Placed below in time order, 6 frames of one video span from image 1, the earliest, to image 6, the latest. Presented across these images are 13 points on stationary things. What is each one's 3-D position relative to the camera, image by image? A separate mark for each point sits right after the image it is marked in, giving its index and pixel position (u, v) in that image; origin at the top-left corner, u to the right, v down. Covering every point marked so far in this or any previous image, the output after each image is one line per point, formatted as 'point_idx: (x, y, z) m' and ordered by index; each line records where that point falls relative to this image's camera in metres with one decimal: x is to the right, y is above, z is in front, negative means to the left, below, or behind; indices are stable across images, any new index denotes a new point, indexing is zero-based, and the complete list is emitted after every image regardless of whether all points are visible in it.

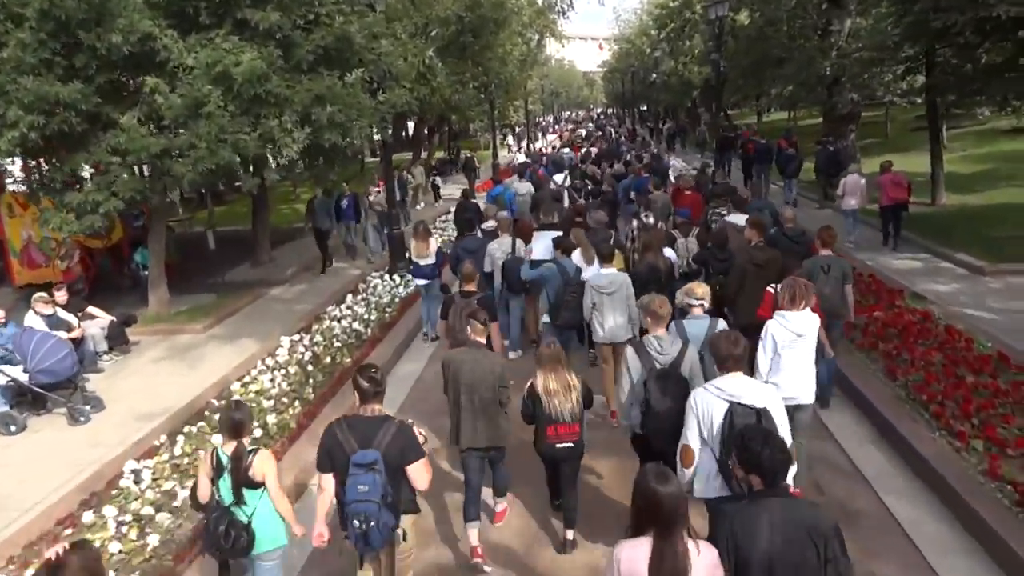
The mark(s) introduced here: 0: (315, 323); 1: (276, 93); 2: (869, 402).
0: (-2.6, -0.5, +11.5) m
1: (-3.2, +2.6, +11.8) m
2: (+3.2, -1.0, +7.7) m
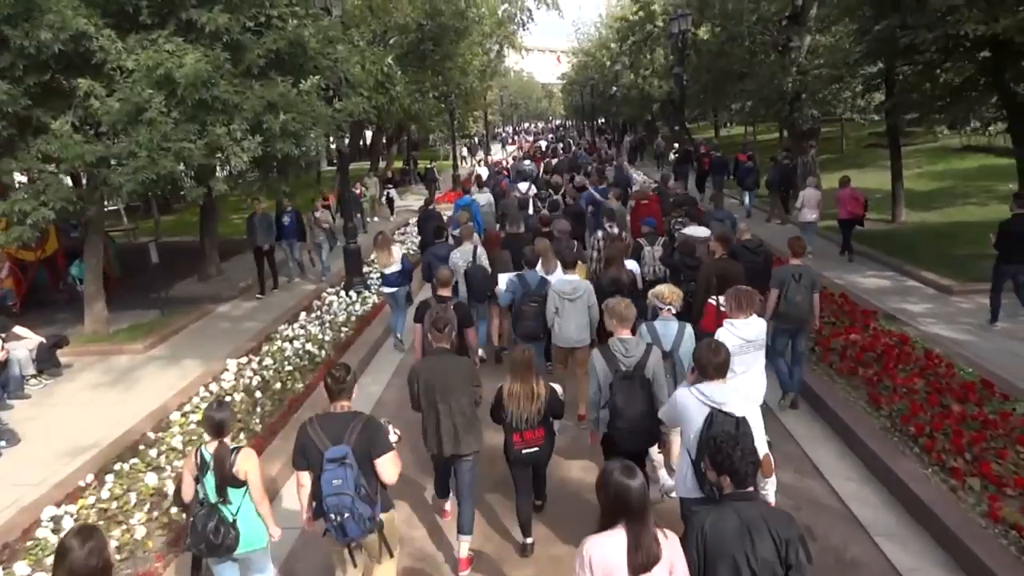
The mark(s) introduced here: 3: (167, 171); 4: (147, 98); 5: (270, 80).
0: (-3.1, -0.7, +10.8) m
1: (-3.7, +2.4, +11.1) m
2: (+2.9, -1.2, +7.3) m
3: (-4.2, +1.4, +10.5) m
4: (-4.4, +2.3, +10.5) m
5: (-3.4, +2.9, +12.0) m
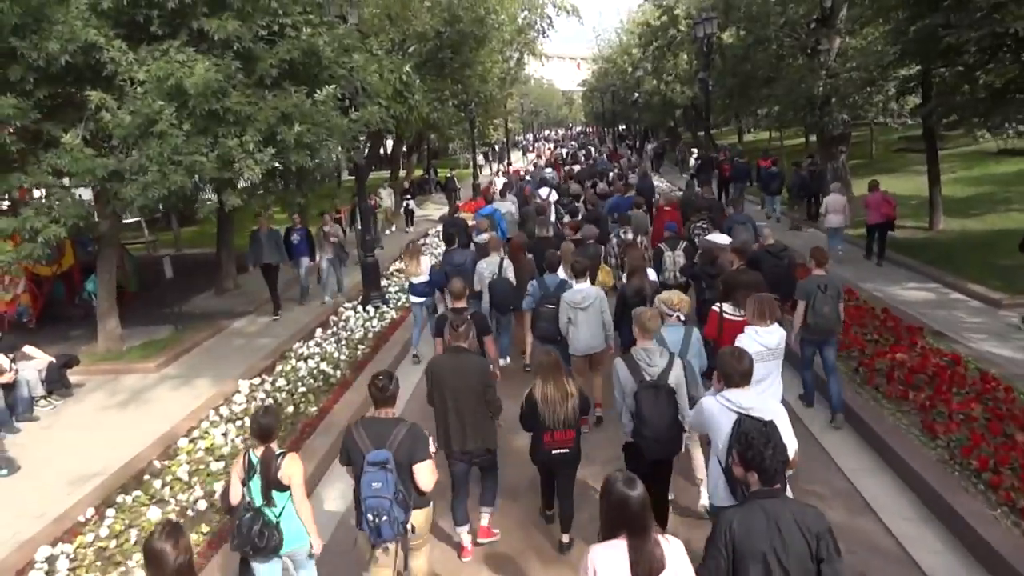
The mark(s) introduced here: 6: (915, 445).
0: (-2.8, -1.0, +10.4) m
1: (-3.4, +2.2, +10.7) m
2: (+3.0, -1.4, +6.7) m
3: (-3.9, +1.2, +10.2) m
4: (-4.2, +2.1, +10.2) m
5: (-3.1, +2.7, +11.7) m
6: (+3.3, -1.3, +7.0) m
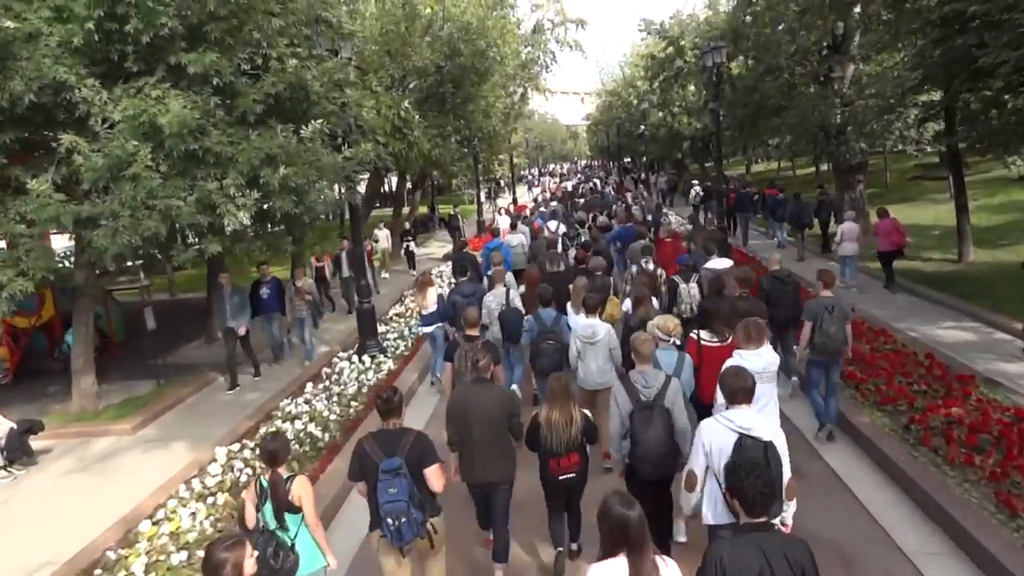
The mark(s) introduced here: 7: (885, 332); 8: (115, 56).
0: (-2.8, -1.5, +9.5) m
1: (-3.4, +1.6, +9.9) m
2: (+3.1, -1.7, +5.7) m
3: (-3.9, +0.6, +9.3) m
4: (-4.1, +1.5, +9.4) m
5: (-3.0, +2.0, +10.9) m
6: (+3.3, -1.6, +6.0) m
7: (+4.7, -0.6, +11.0) m
8: (-4.6, +2.7, +10.2) m
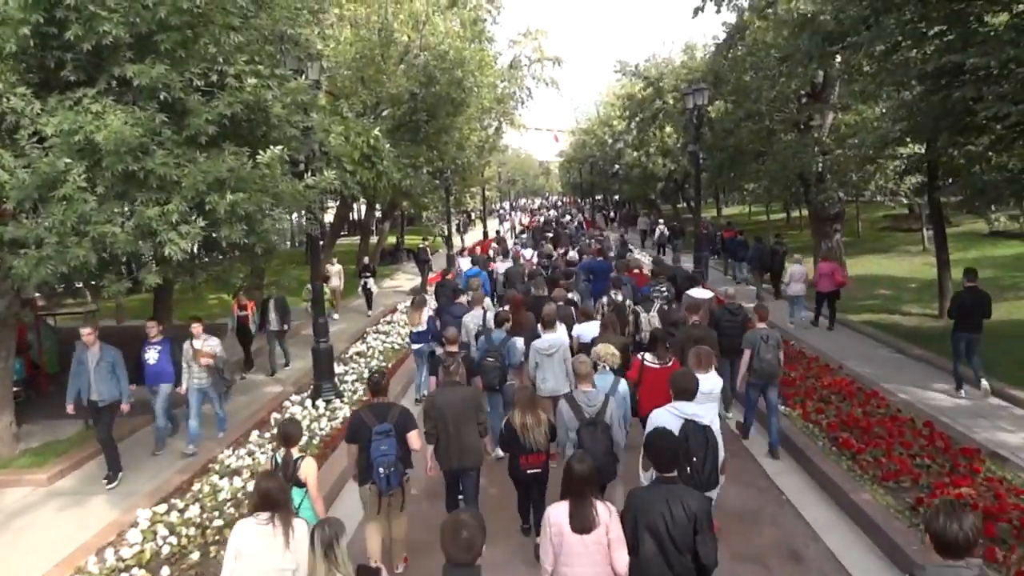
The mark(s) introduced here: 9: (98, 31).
0: (-3.1, -1.9, +8.5) m
1: (-3.6, +1.2, +9.0) m
2: (+2.9, -2.2, +4.9) m
3: (-4.2, +0.3, +8.4) m
4: (-4.4, +1.2, +8.4) m
5: (-3.3, +1.6, +10.0) m
6: (+3.1, -2.1, +5.3) m
7: (+4.3, -1.3, +10.3) m
8: (-4.9, +2.4, +9.3) m
9: (-4.3, +2.6, +9.1) m
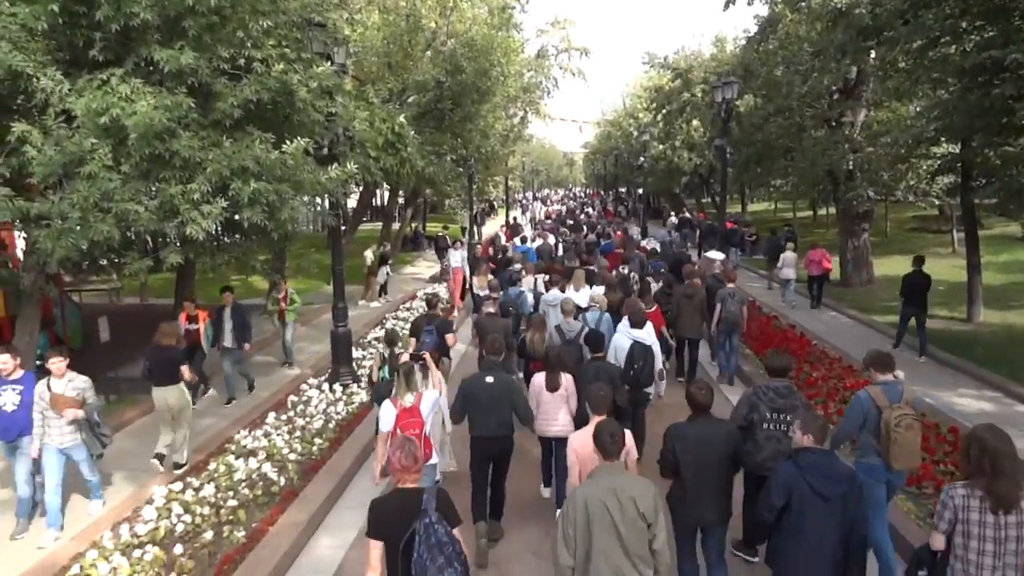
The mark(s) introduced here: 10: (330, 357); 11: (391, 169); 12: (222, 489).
0: (-3.0, -1.7, +8.5) m
1: (-3.4, +1.4, +9.0) m
2: (+2.9, -2.2, +4.8) m
3: (-3.9, +0.5, +8.4) m
4: (-4.1, +1.4, +8.4) m
5: (-3.0, +1.8, +9.9) m
6: (+3.1, -2.1, +5.1) m
7: (+4.6, -1.3, +10.1) m
8: (-4.6, +2.6, +9.2) m
9: (-4.0, +2.9, +9.0) m
10: (-2.9, -1.1, +13.9) m
11: (-2.5, +2.4, +17.7) m
12: (-2.6, -1.8, +7.7) m
